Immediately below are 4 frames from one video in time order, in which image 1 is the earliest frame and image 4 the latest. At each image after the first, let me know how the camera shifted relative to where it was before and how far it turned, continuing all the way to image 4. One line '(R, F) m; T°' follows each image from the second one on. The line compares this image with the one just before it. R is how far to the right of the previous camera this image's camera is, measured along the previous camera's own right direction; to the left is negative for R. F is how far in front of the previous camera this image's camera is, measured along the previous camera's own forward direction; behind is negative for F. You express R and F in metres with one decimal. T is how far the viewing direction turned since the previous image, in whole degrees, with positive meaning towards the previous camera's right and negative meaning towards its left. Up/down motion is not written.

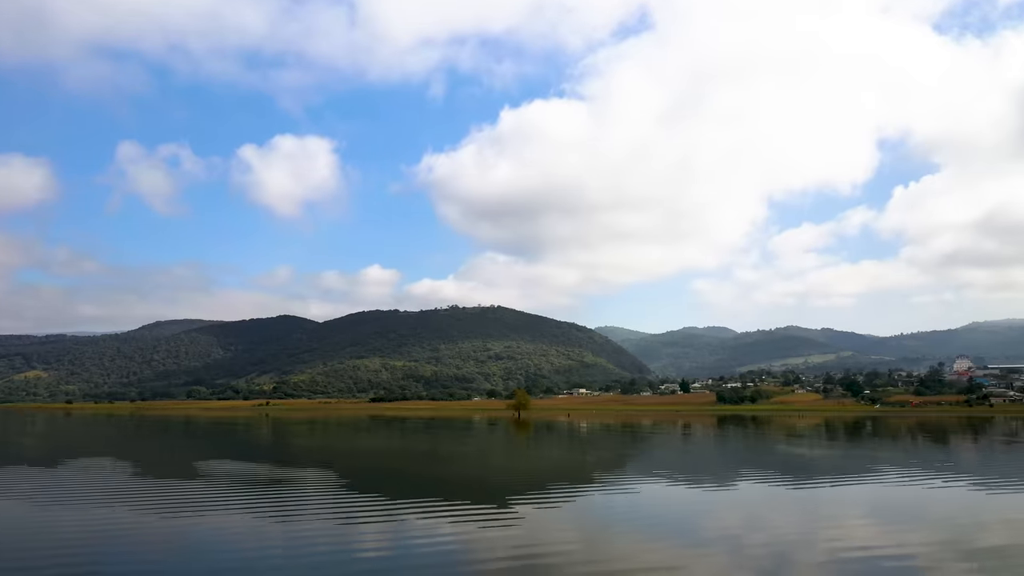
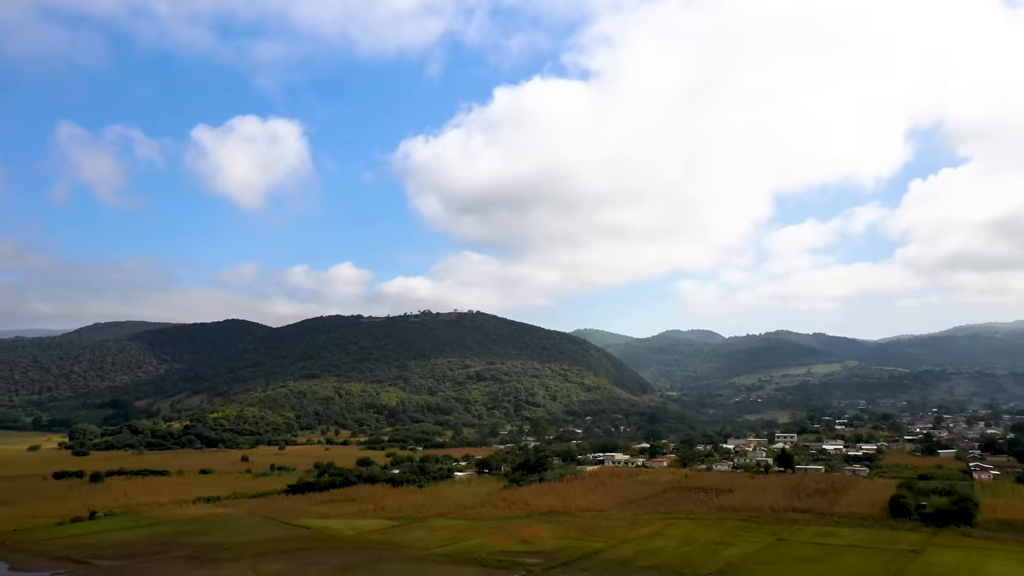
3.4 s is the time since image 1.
(-1.8, +21.2) m; +2°
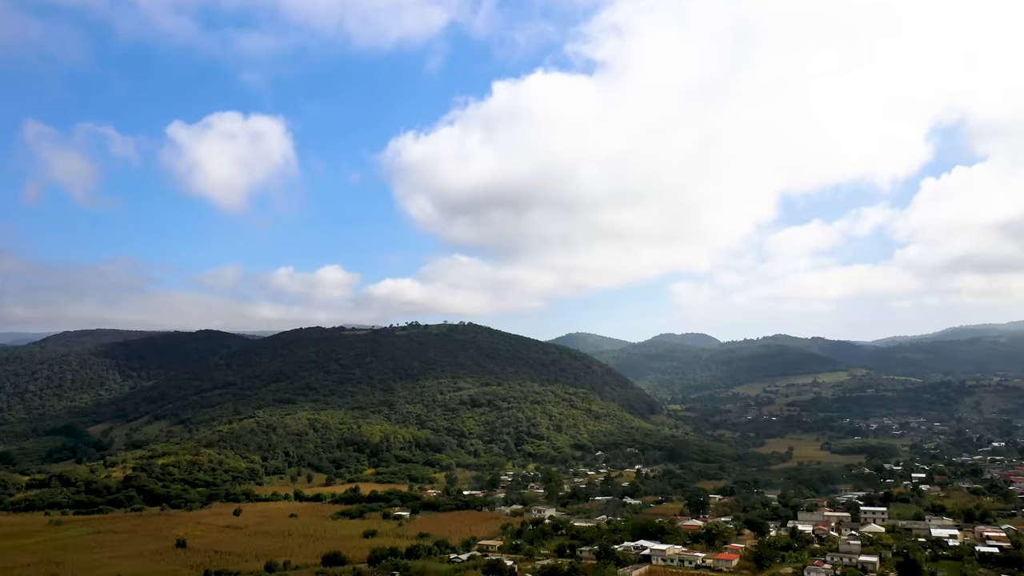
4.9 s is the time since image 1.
(-1.4, +10.5) m; +1°
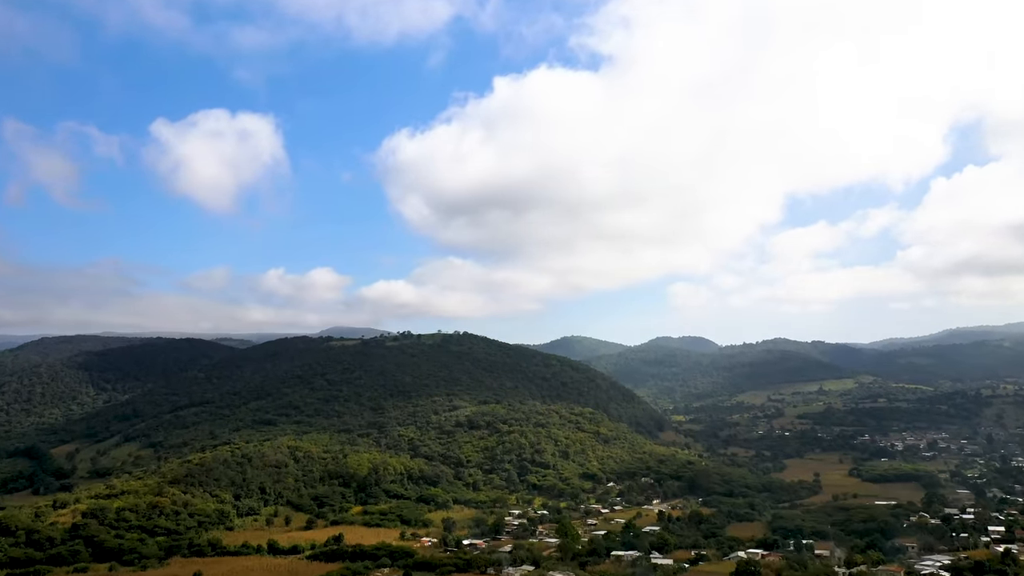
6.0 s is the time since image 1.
(-1.1, +7.2) m; +1°
